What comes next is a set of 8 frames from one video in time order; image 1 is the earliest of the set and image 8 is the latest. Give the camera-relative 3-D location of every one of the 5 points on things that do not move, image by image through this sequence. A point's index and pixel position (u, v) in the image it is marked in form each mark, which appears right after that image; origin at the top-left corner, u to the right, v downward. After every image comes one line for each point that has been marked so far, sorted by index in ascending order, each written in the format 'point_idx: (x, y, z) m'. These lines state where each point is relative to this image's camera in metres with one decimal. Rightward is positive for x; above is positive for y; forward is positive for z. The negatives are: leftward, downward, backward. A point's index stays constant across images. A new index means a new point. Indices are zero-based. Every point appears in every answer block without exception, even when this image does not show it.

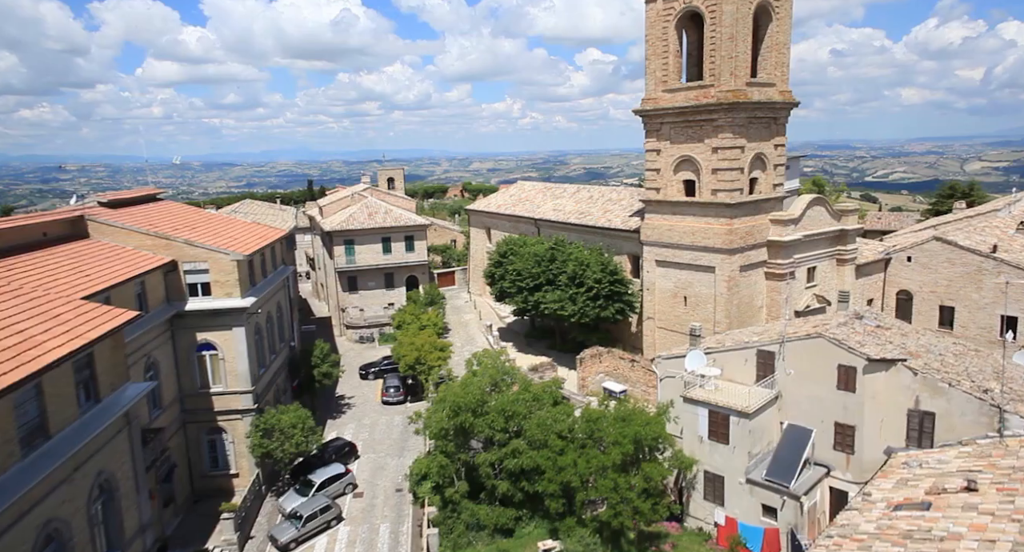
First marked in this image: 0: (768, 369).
0: (+6.0, -2.2, +15.5) m
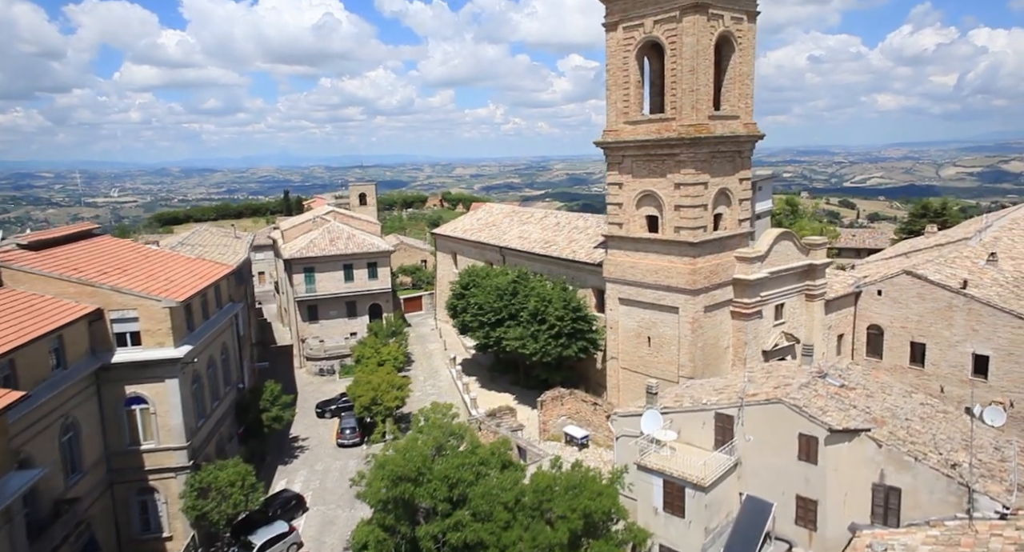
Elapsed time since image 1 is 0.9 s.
0: (+4.7, -3.5, +14.5) m
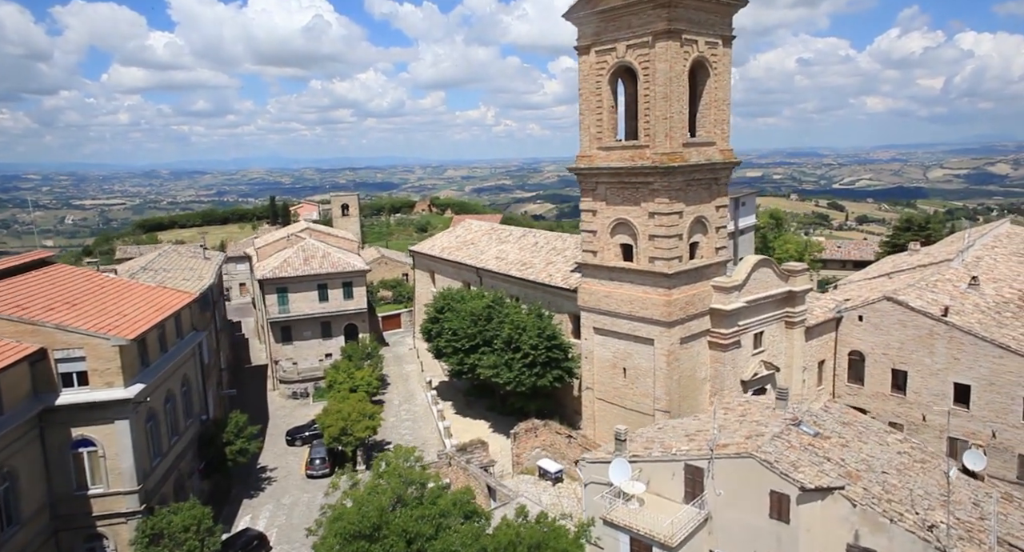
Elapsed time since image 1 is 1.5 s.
0: (+3.9, -4.4, +13.9) m
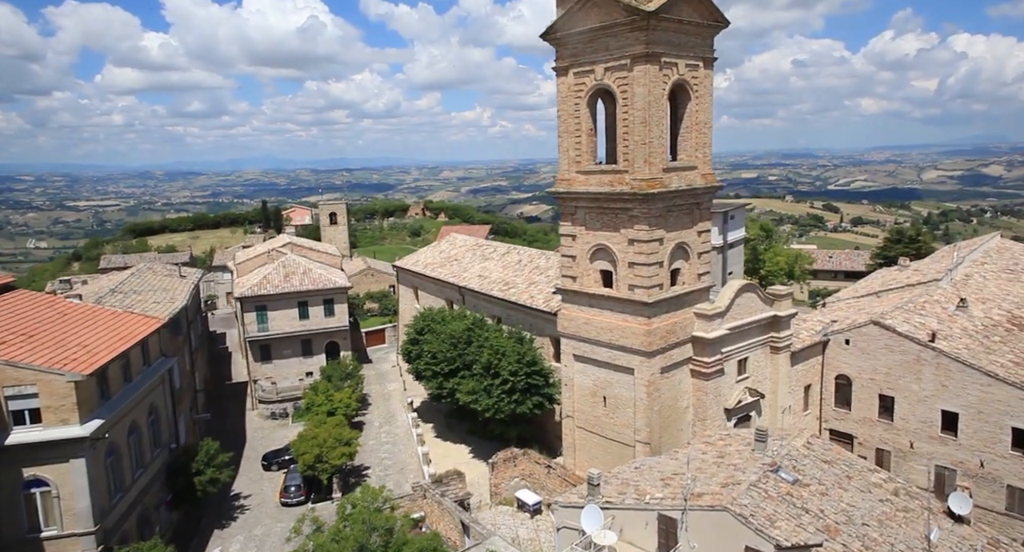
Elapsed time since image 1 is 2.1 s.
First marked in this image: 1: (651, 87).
0: (+3.2, -5.3, +13.3) m
1: (+3.9, +5.3, +18.5) m
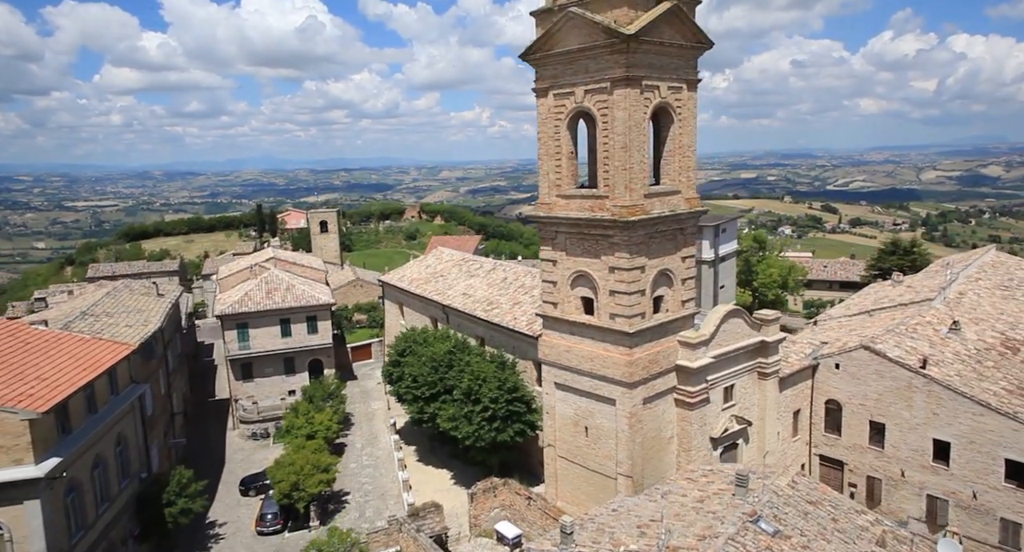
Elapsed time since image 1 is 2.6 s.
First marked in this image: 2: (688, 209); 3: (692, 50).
0: (+2.6, -6.1, +12.7) m
1: (+3.3, +4.5, +17.9) m
2: (+5.3, +2.0, +19.7) m
3: (+5.2, +6.6, +19.1) m
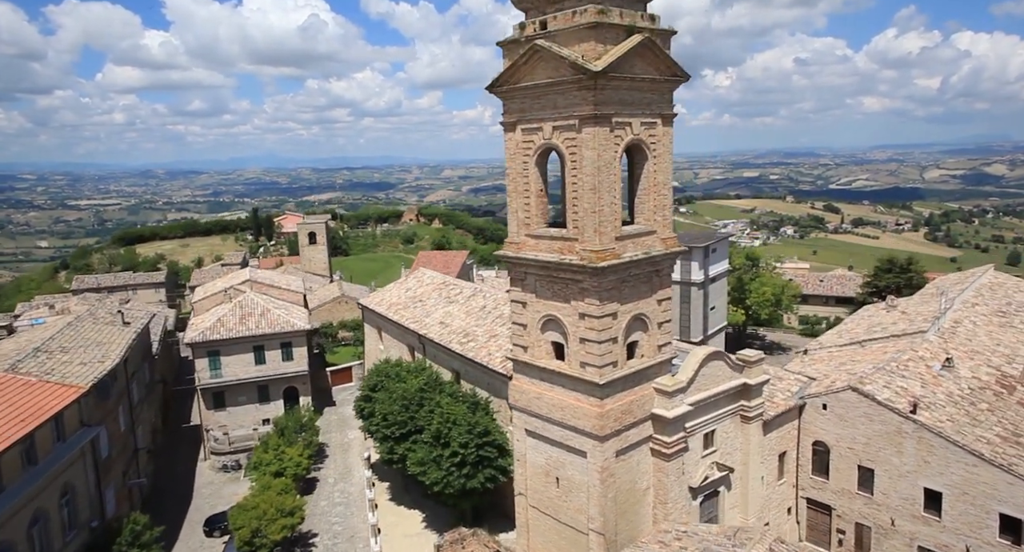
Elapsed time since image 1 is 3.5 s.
0: (+1.5, -7.4, +11.7) m
1: (+2.3, +3.2, +16.8) m
2: (+4.3, +0.7, +18.6) m
3: (+4.2, +5.3, +18.0) m
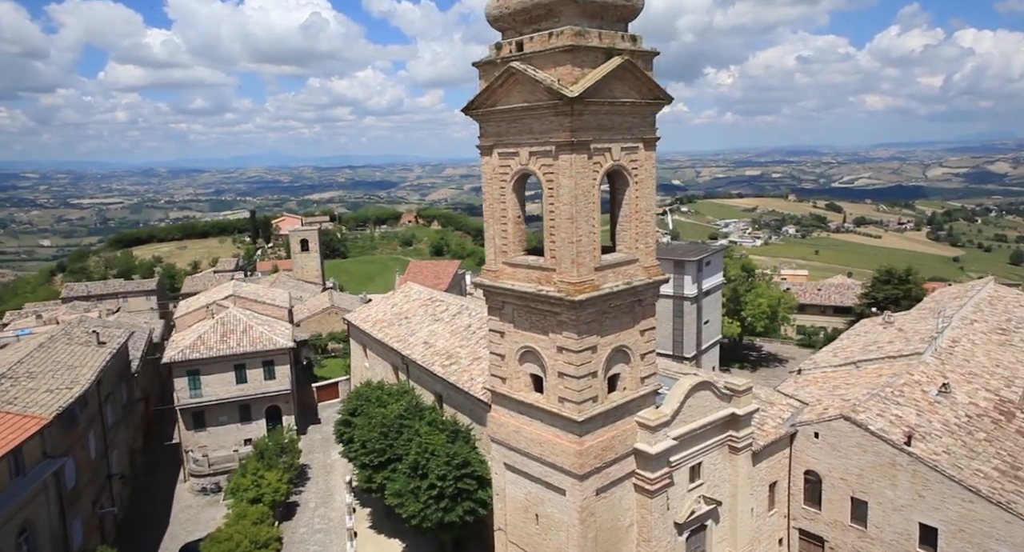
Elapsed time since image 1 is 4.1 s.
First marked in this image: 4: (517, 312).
0: (+0.9, -8.2, +10.9) m
1: (+1.6, +2.4, +16.1) m
2: (+3.6, -0.1, +17.8) m
3: (+3.6, +4.5, +17.3) m
4: (+0.1, -1.0, +18.2) m
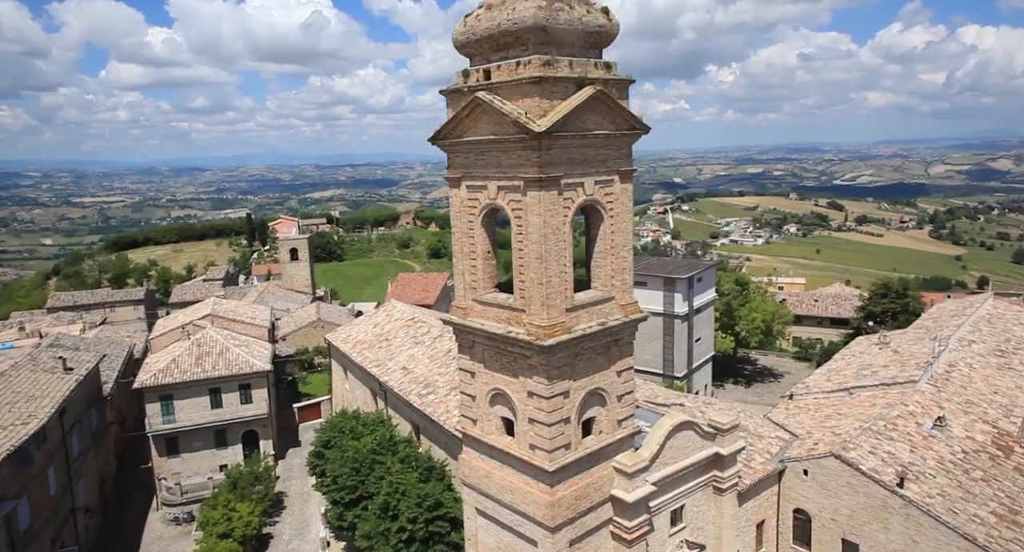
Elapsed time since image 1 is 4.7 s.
0: (+0.1, -9.3, +10.0) m
1: (+0.8, +1.4, +15.1) m
2: (+2.8, -1.1, +16.9) m
3: (+2.8, +3.5, +16.3) m
4: (-0.7, -2.0, +17.3) m
